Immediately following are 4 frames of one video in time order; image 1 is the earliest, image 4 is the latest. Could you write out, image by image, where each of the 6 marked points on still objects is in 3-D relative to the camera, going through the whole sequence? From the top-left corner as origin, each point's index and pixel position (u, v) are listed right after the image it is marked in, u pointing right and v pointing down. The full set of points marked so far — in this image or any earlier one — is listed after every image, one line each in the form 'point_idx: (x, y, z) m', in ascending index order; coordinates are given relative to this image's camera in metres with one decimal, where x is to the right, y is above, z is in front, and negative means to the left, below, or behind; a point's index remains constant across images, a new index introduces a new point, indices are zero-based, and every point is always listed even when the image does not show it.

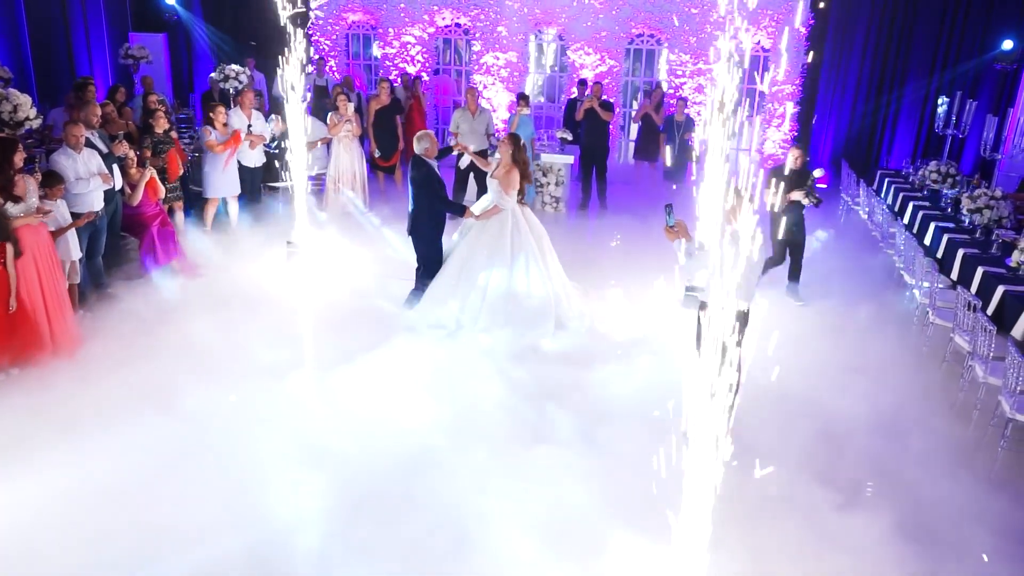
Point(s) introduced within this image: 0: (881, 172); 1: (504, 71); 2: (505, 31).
0: (+4.4, +1.4, +10.0) m
1: (-0.2, +3.2, +12.1) m
2: (-0.2, +3.7, +11.9) m
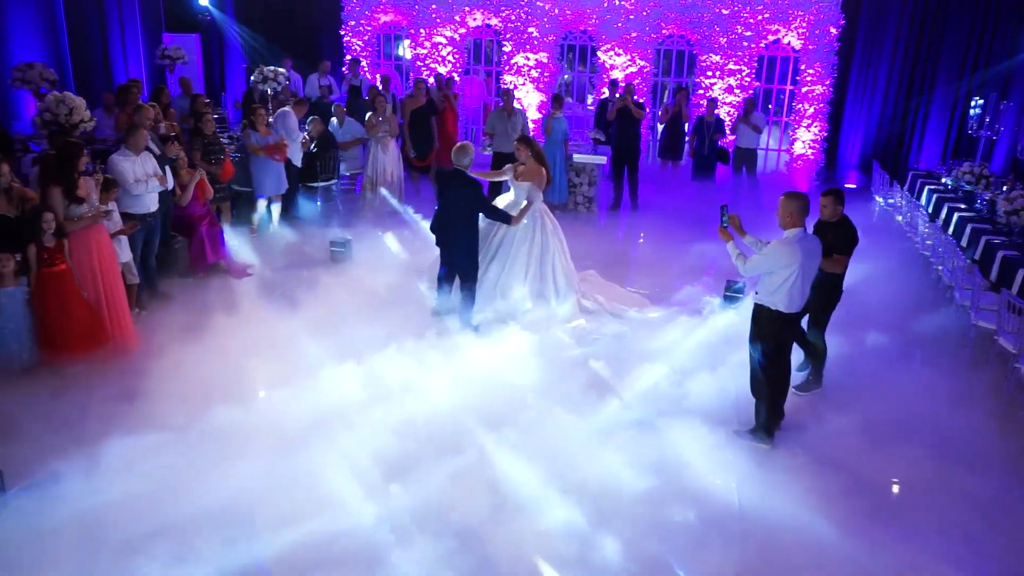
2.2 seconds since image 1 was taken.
0: (+4.9, +1.4, +10.1) m
1: (+0.3, +3.2, +12.2) m
2: (+0.3, +3.8, +12.0) m
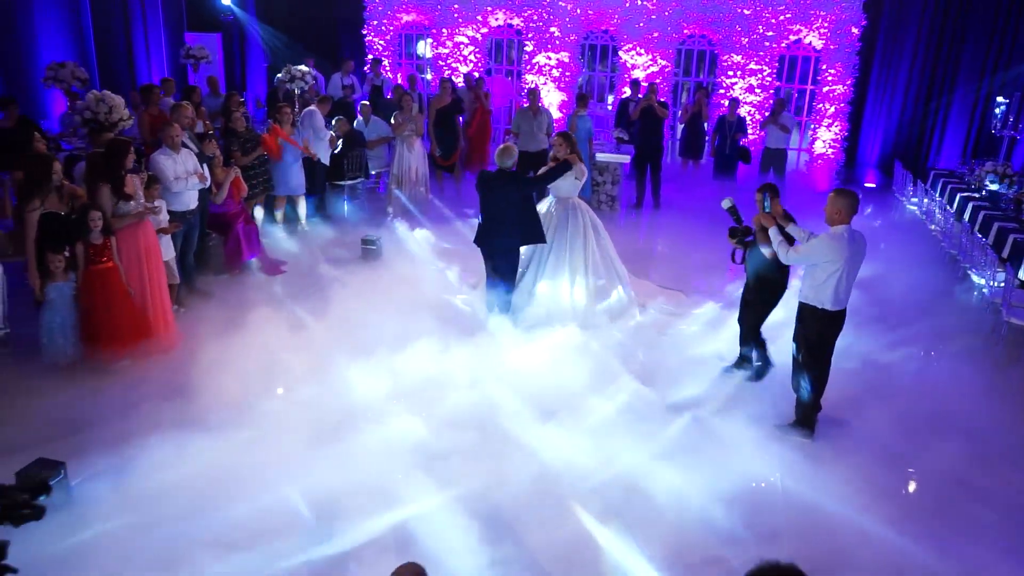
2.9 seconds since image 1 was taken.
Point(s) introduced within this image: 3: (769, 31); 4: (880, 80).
0: (+5.3, +1.4, +10.2) m
1: (+0.7, +3.3, +12.3) m
2: (+0.7, +3.8, +12.1) m
3: (+3.6, +3.6, +11.5) m
4: (+5.1, +2.9, +11.4) m
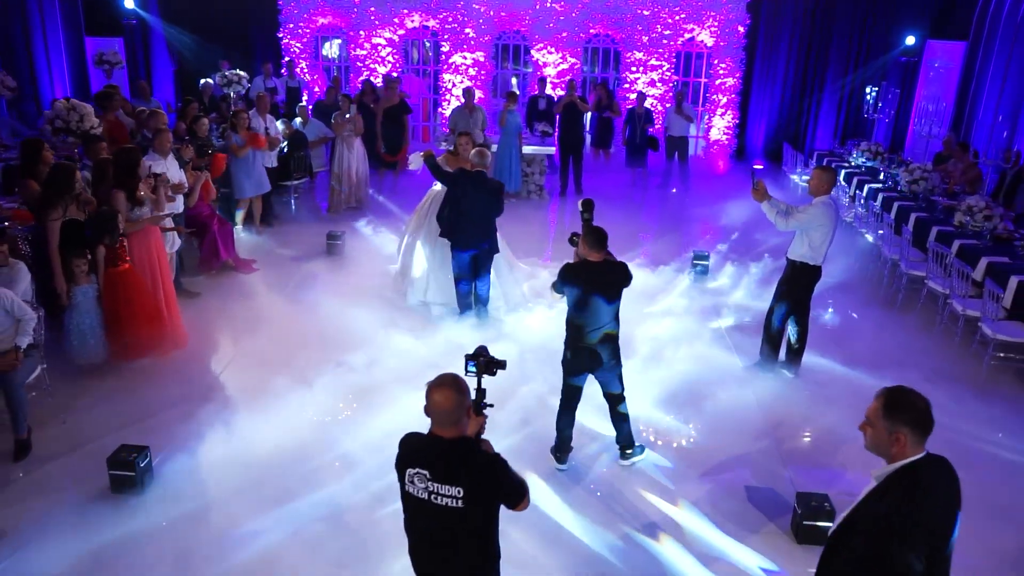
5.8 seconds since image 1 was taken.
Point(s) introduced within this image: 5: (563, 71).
0: (+4.6, +2.0, +11.9) m
1: (-0.4, +3.5, +13.2) m
2: (-0.4, +4.0, +13.0) m
3: (+2.6, +4.0, +12.9) m
4: (+4.2, +3.4, +13.0) m
5: (+1.1, +3.5, +13.1) m
